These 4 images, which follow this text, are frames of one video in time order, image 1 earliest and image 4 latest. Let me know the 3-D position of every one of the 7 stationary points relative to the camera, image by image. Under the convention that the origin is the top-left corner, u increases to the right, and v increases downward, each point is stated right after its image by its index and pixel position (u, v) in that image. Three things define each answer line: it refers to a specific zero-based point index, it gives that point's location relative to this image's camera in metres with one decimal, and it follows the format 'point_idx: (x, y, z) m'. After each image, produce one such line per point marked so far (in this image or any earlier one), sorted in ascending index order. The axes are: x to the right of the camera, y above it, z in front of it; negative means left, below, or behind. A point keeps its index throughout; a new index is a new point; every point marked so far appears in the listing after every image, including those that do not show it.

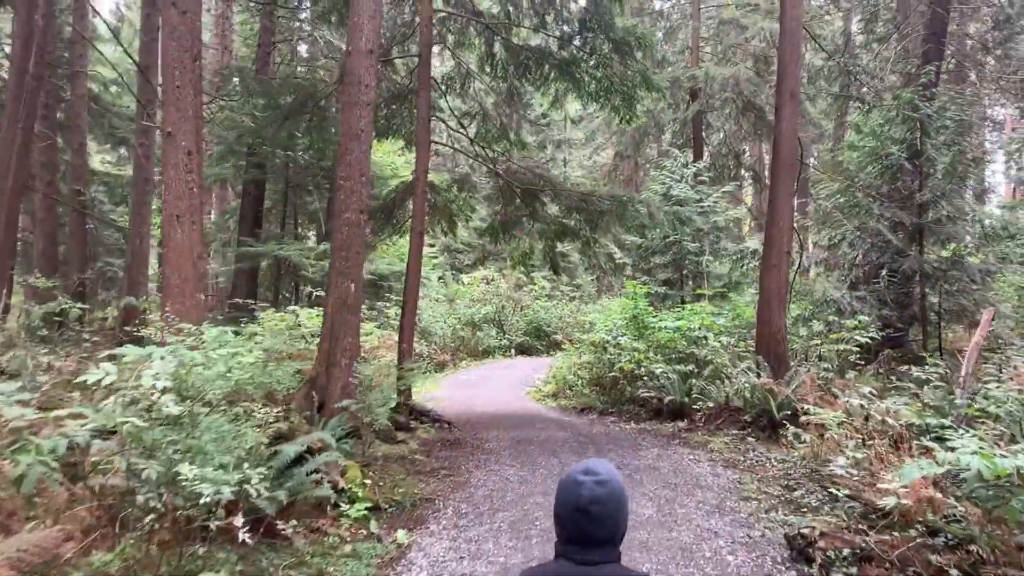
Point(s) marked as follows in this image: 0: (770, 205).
0: (+2.9, +0.9, +8.8) m
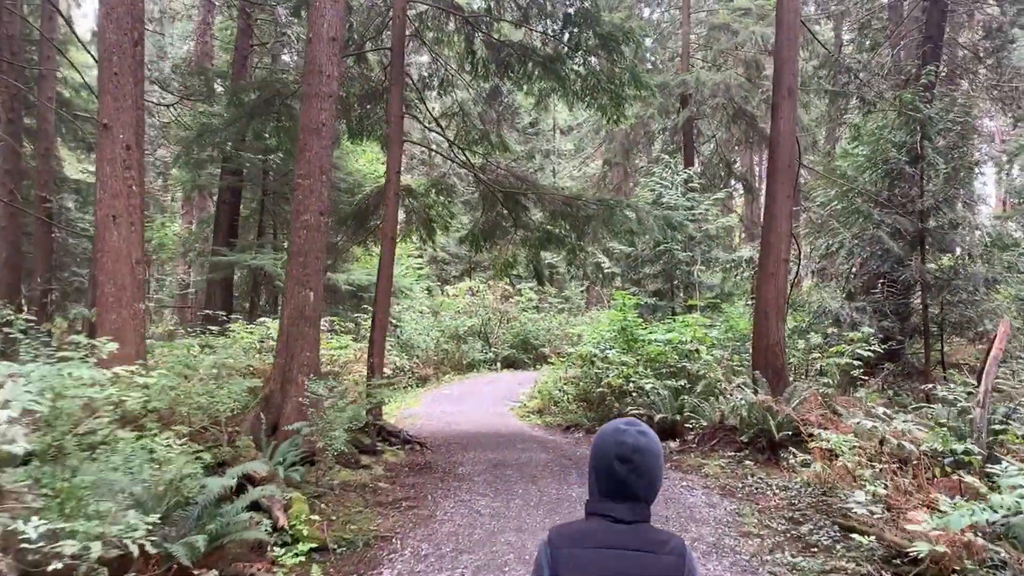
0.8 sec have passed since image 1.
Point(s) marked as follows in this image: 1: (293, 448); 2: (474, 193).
0: (+2.6, +0.8, +8.3) m
1: (-1.5, -1.1, +5.5) m
2: (-0.5, +1.3, +10.9) m
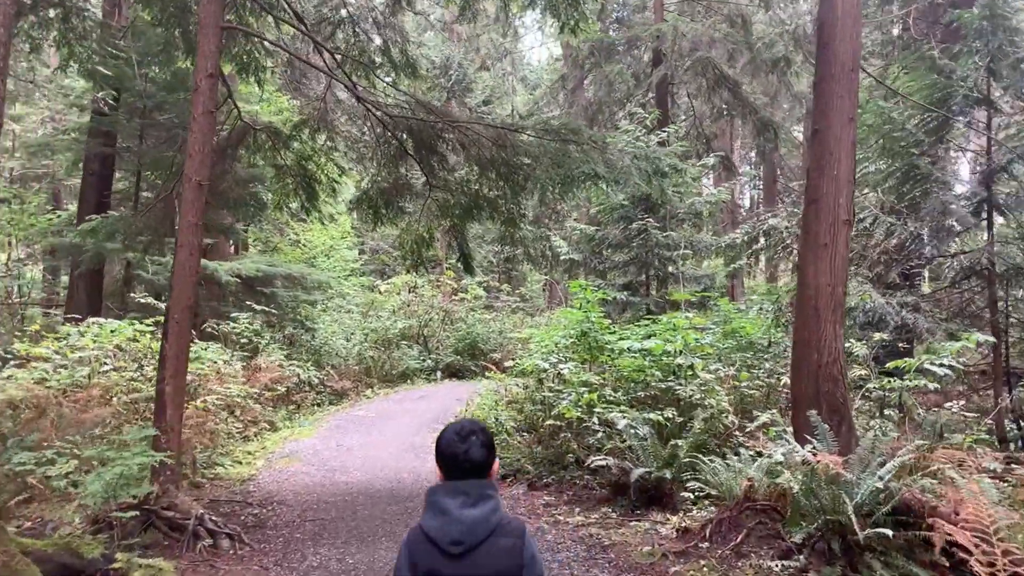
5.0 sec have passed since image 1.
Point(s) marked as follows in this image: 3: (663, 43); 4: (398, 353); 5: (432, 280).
0: (+1.9, +1.0, +5.1) m
1: (-2.1, -1.0, +2.2) m
2: (-1.3, +1.4, +7.6) m
3: (+2.7, +4.5, +14.3) m
4: (-2.4, -1.3, +16.1) m
5: (-2.0, +0.2, +19.2) m
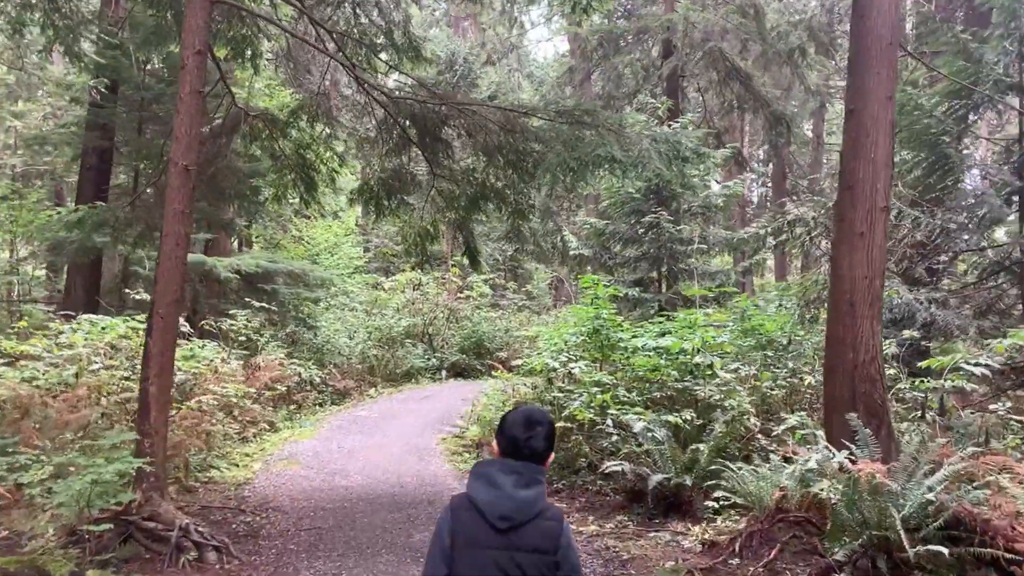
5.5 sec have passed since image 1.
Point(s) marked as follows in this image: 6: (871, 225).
0: (+2.0, +1.0, +4.7) m
1: (-2.0, -0.9, +1.8) m
2: (-1.3, +1.5, +7.3) m
3: (+2.8, +4.5, +13.9) m
4: (-2.2, -1.3, +15.8) m
5: (-1.8, +0.3, +18.9) m
6: (+2.0, +0.4, +4.6) m
